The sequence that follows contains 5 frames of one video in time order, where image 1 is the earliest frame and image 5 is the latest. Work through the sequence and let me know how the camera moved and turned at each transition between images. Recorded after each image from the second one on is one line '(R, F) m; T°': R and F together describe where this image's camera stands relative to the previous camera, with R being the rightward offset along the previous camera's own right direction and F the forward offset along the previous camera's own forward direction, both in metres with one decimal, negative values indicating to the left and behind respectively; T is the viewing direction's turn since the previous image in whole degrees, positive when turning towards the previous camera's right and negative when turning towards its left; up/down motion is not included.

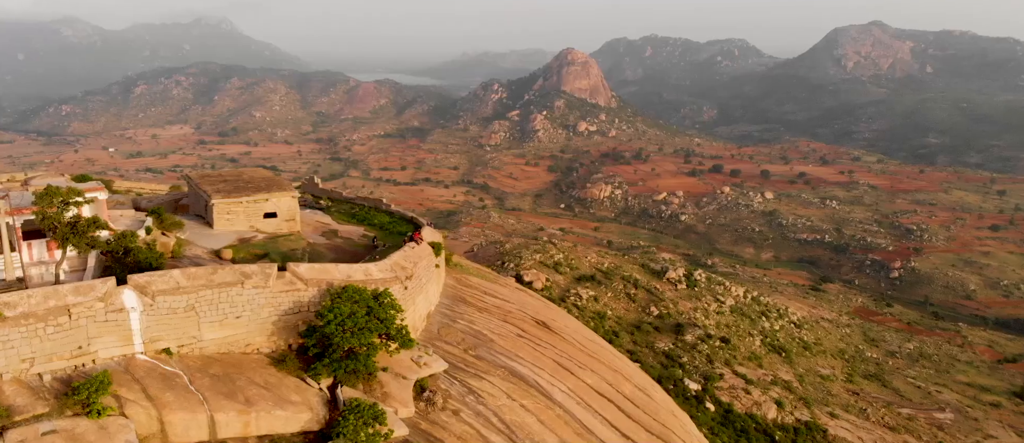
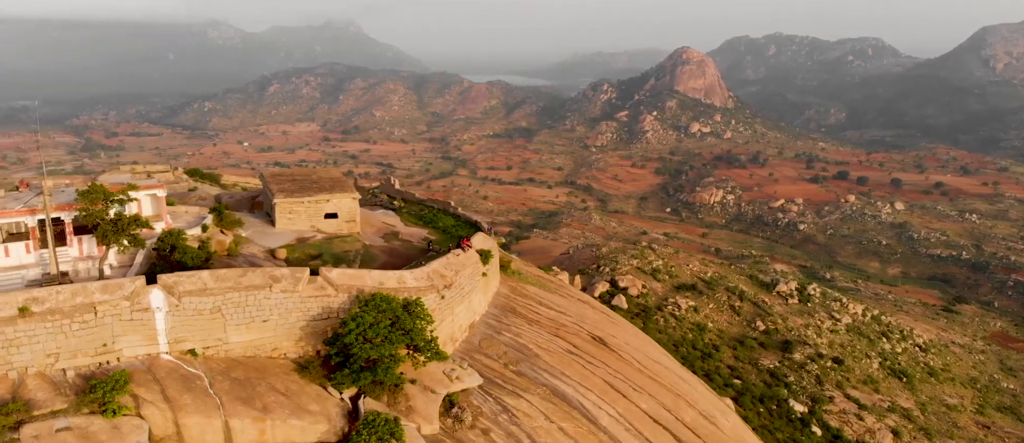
(+1.1, +0.9) m; -9°
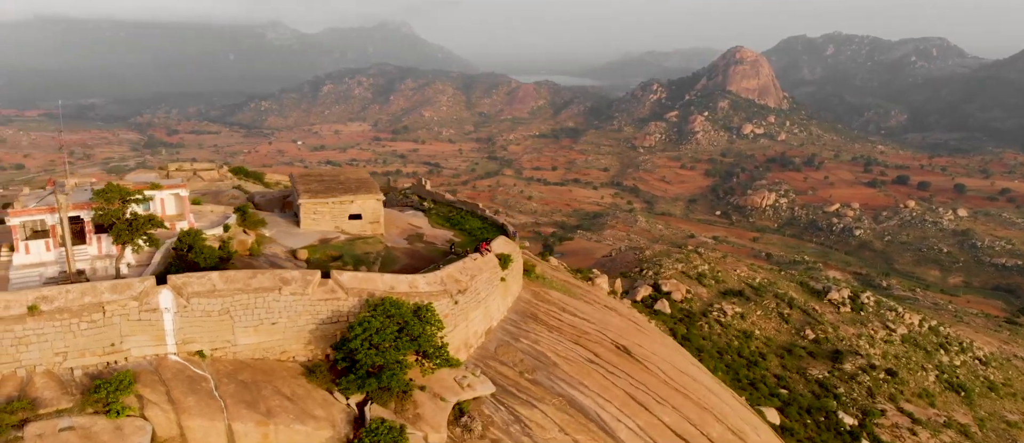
(+0.5, +0.4) m; -4°
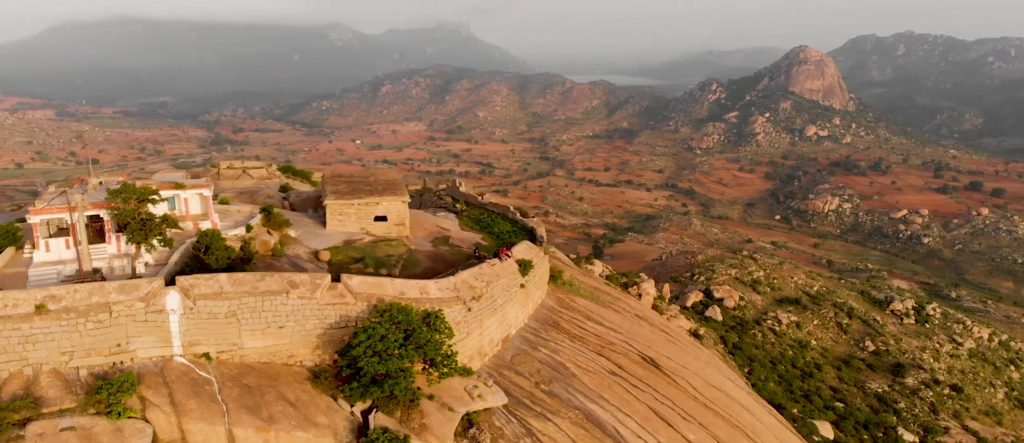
(+0.6, +0.4) m; -4°
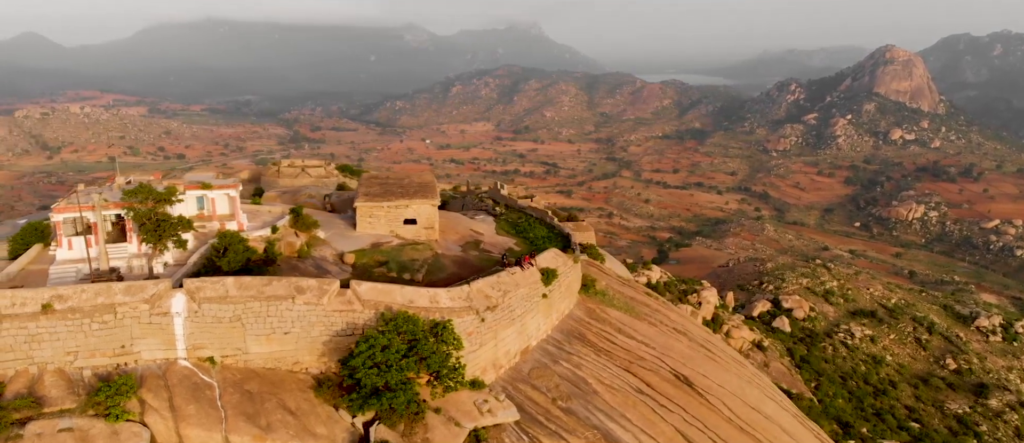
(+0.8, +0.6) m; -5°
